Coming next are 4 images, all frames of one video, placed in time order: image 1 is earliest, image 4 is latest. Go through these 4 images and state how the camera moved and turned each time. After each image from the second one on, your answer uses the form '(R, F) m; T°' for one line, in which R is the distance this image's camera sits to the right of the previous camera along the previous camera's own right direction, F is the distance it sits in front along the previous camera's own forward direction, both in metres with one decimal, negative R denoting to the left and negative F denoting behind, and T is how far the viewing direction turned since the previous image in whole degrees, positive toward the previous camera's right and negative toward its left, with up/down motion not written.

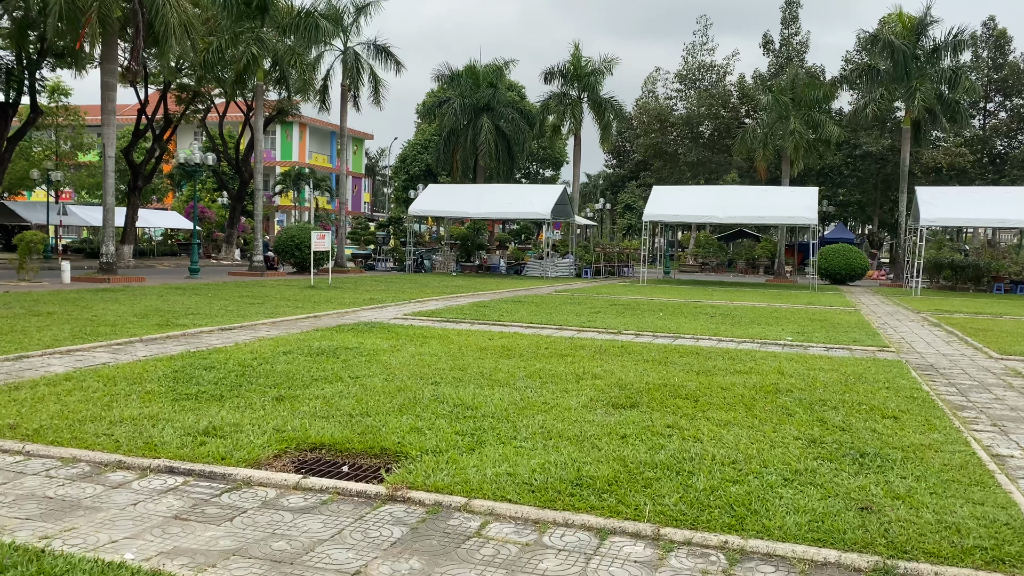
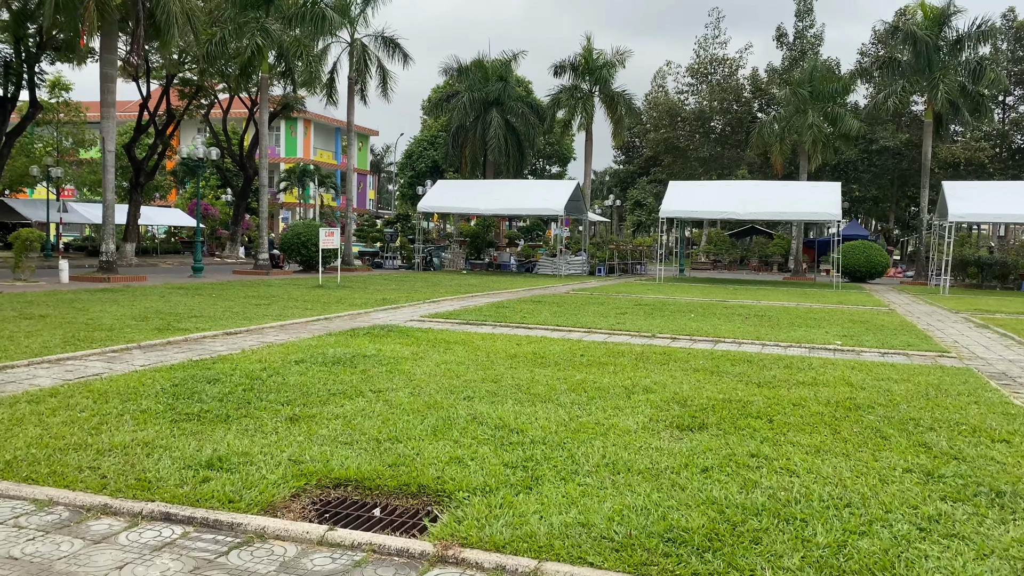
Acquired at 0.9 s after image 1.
(-0.3, +0.7) m; 0°
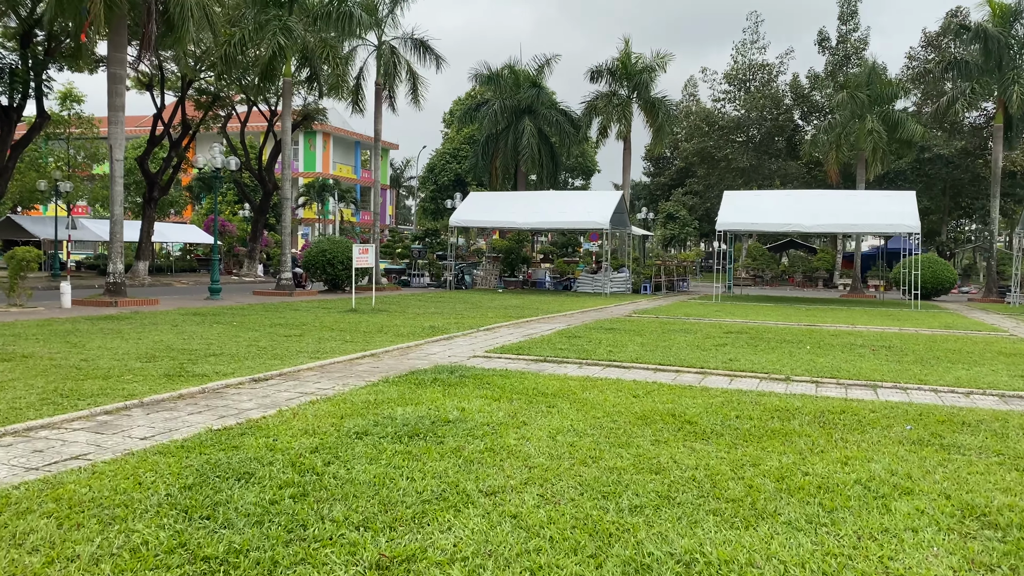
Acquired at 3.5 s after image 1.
(-0.7, +1.9) m; -1°
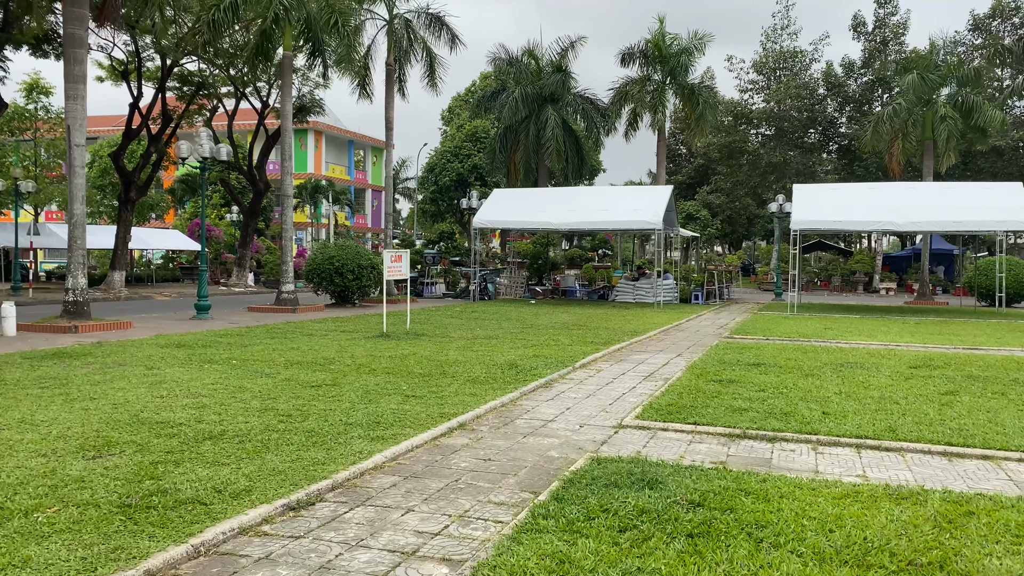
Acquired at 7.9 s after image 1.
(-1.2, +3.2) m; +1°
